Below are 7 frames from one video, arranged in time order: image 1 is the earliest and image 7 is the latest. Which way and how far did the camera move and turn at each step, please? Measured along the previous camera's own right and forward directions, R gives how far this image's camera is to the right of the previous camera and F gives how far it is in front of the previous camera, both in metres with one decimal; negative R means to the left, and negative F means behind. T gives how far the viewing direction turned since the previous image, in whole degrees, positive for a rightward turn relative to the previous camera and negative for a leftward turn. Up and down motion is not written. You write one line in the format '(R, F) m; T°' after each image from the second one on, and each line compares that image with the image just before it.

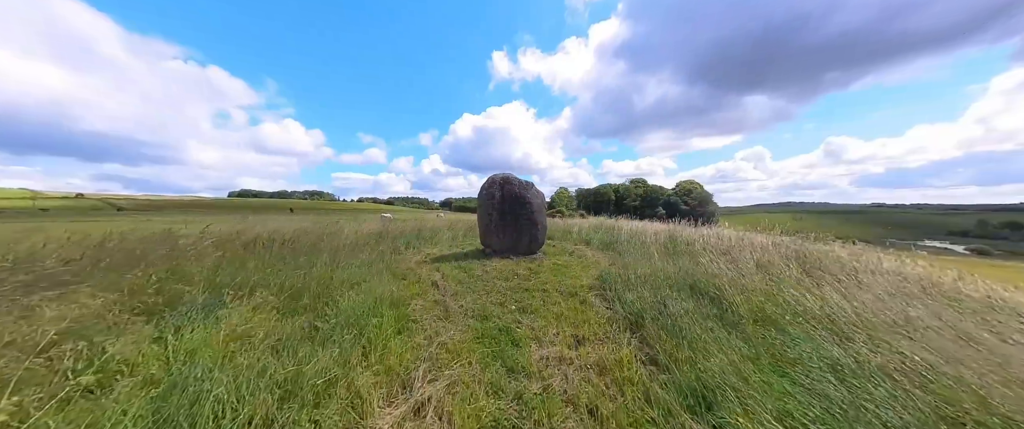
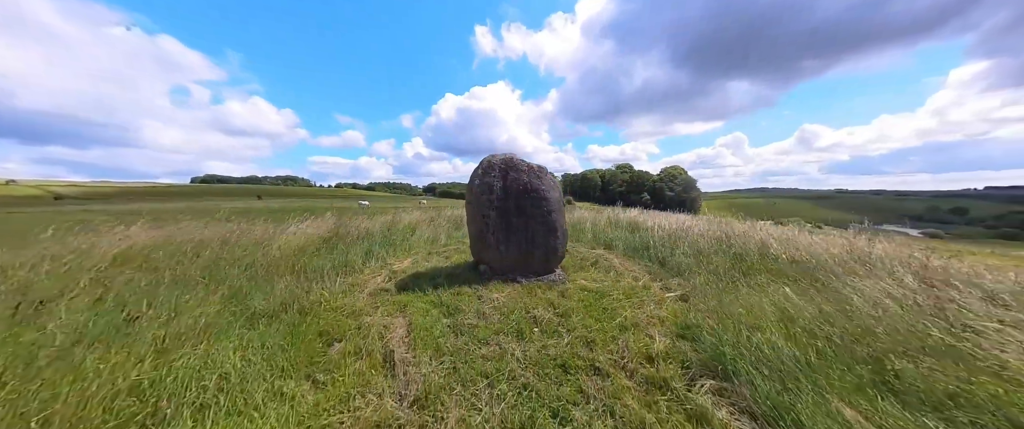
(-0.3, +2.2) m; +3°
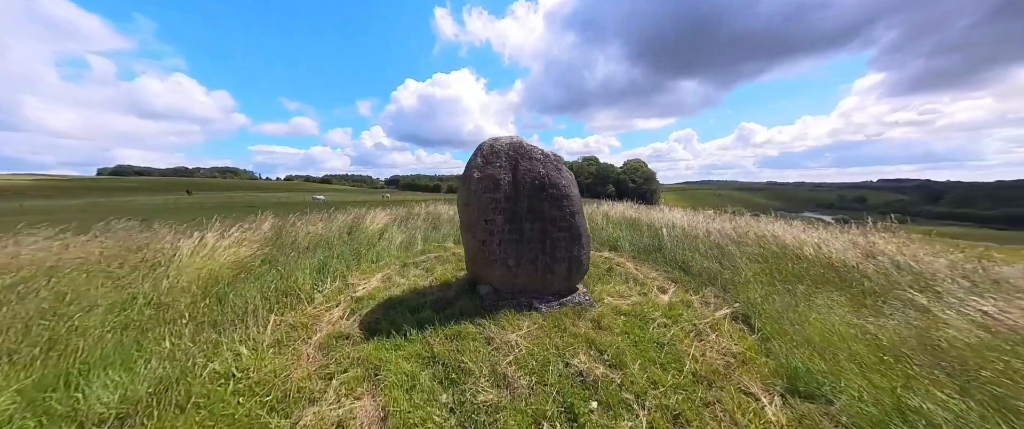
(-0.5, +1.2) m; +7°
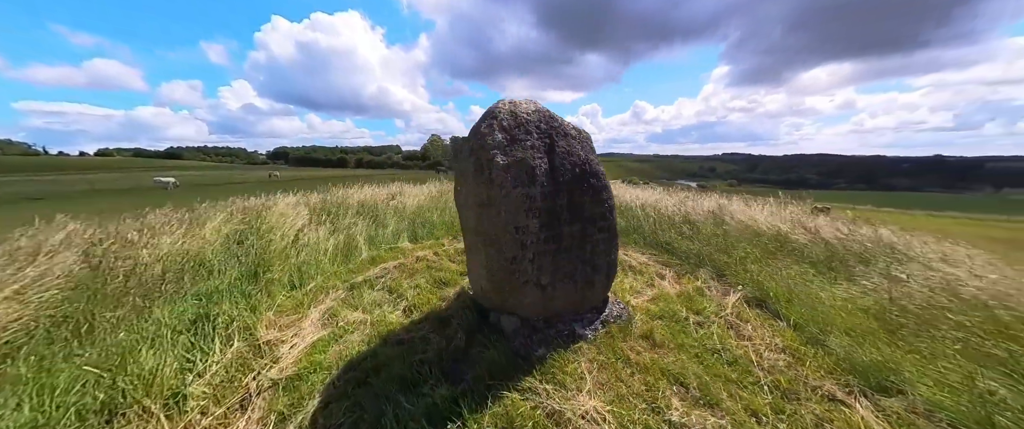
(-0.8, +1.1) m; +16°
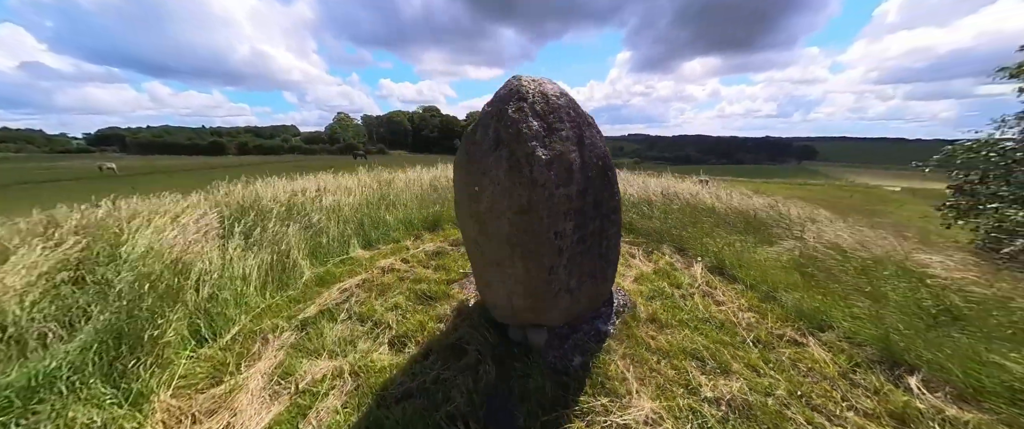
(-0.6, +0.5) m; +15°
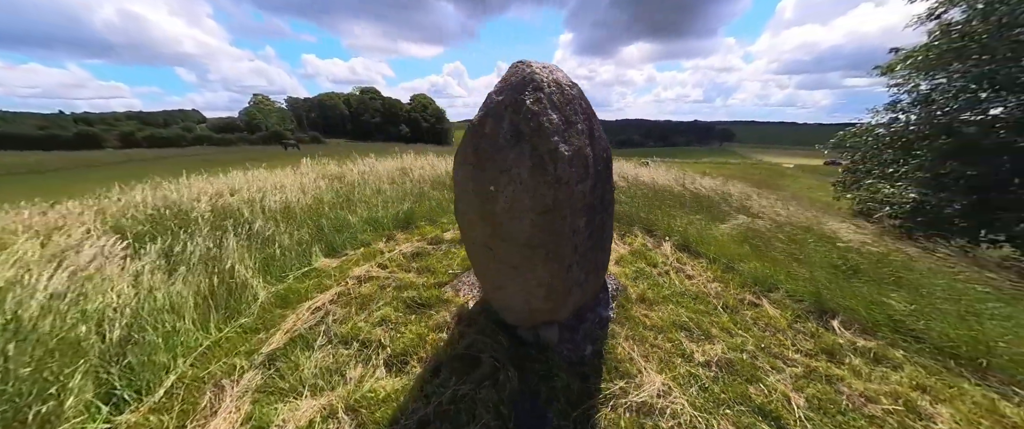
(-0.4, +0.2) m; +10°
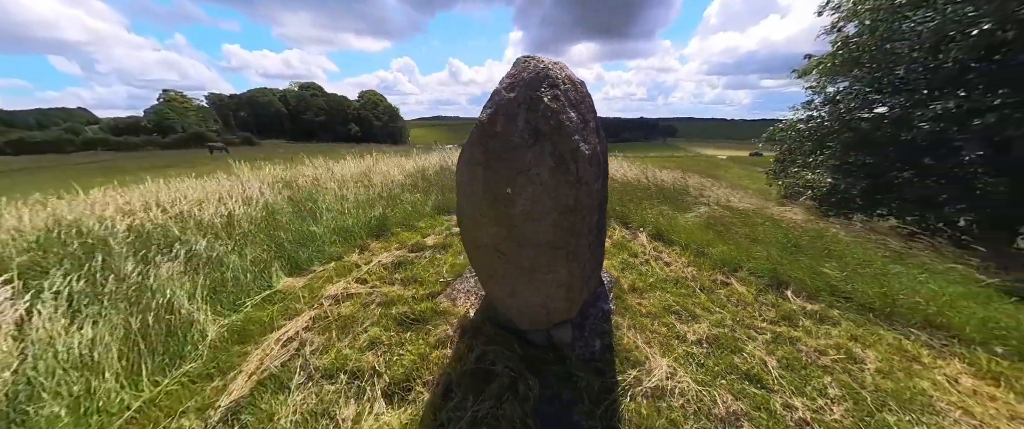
(-0.3, +0.2) m; +8°
